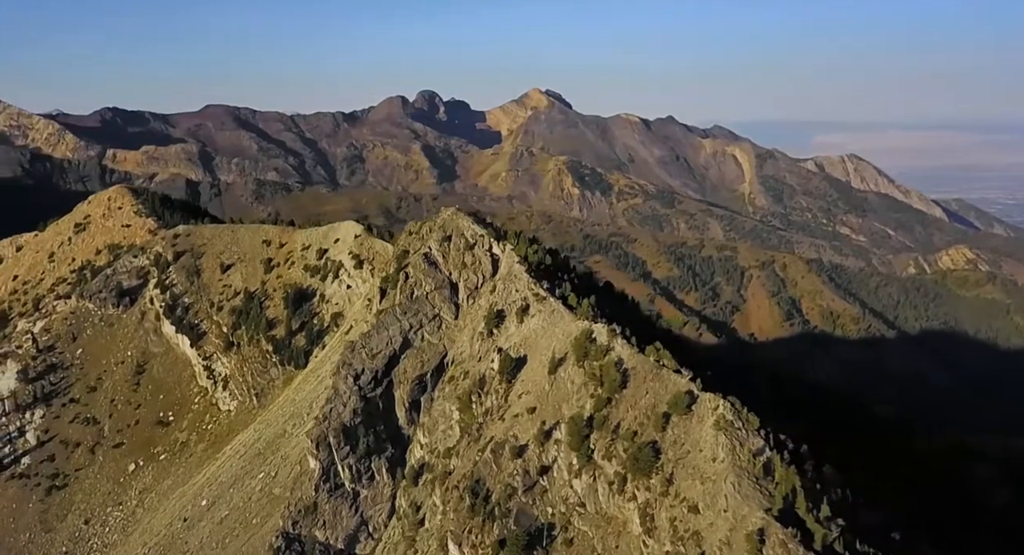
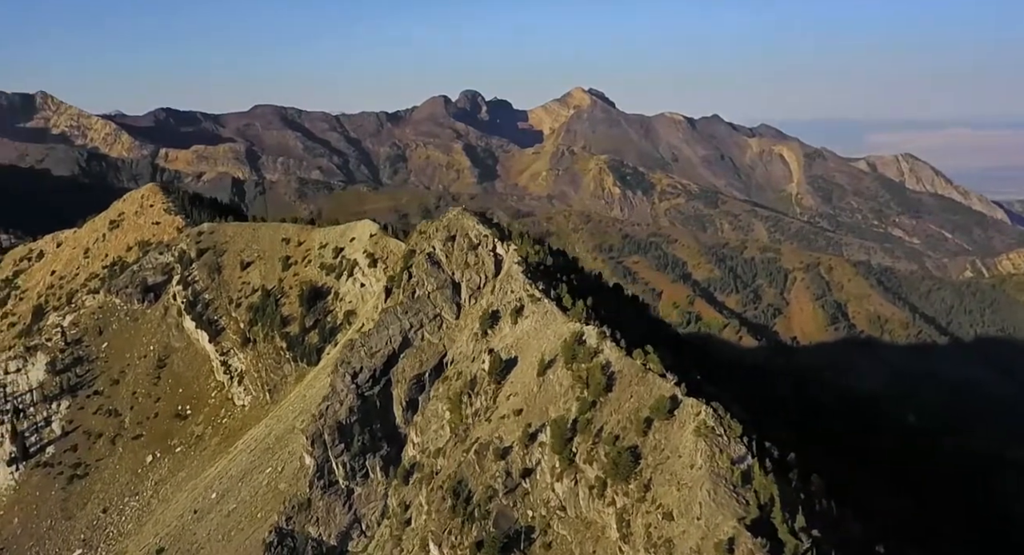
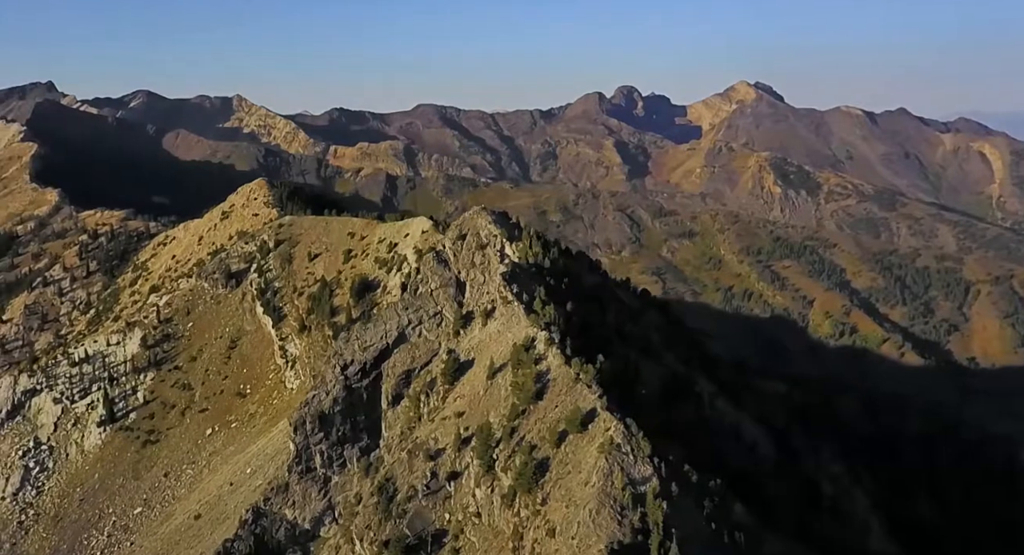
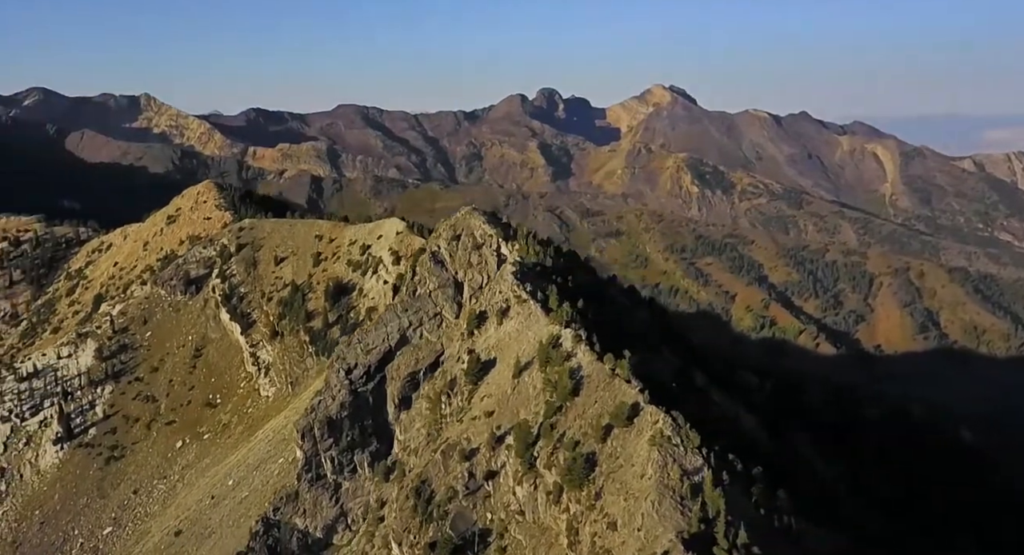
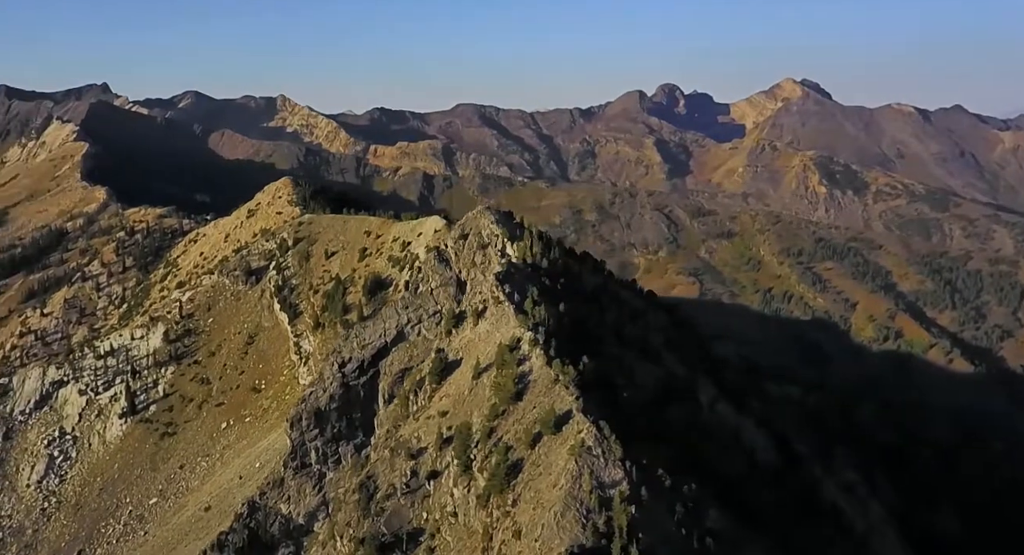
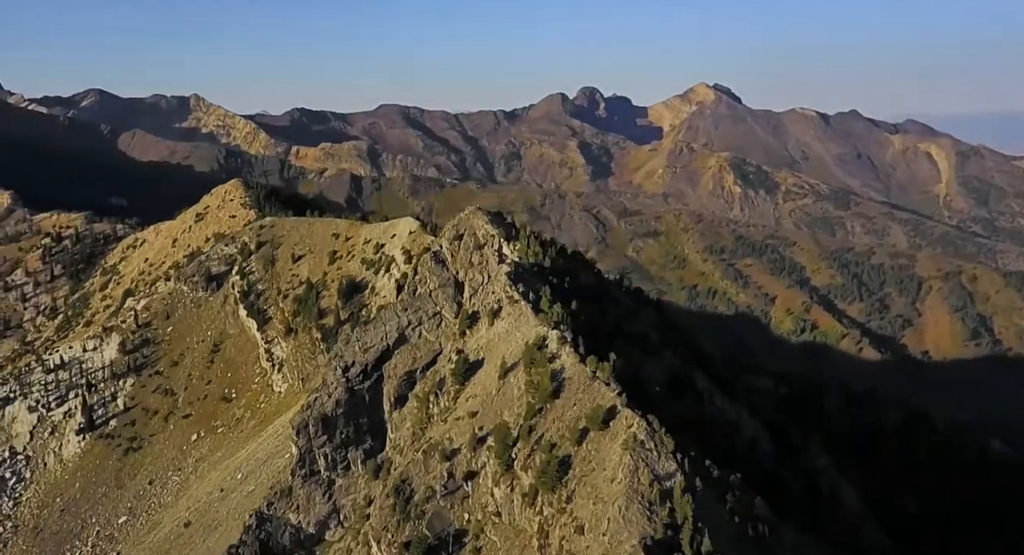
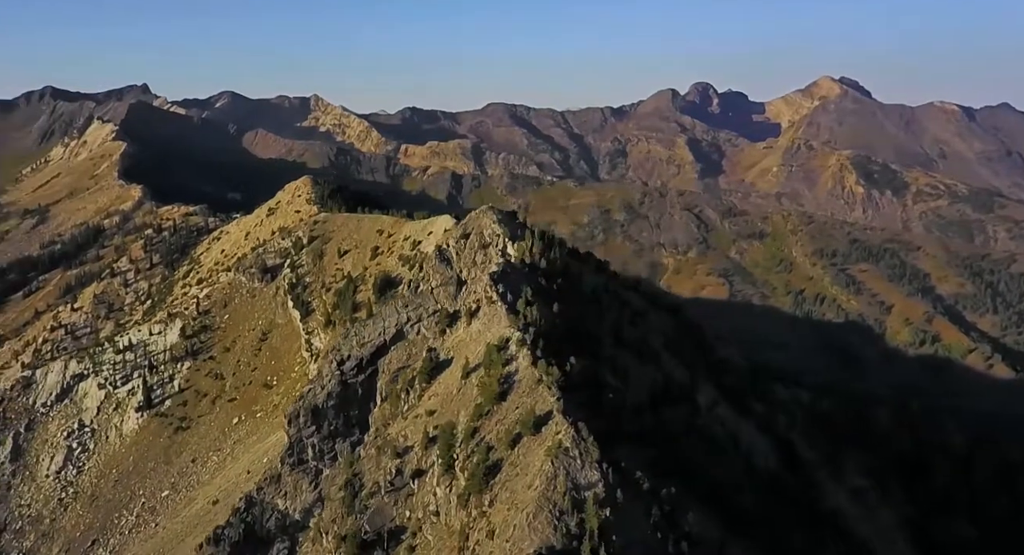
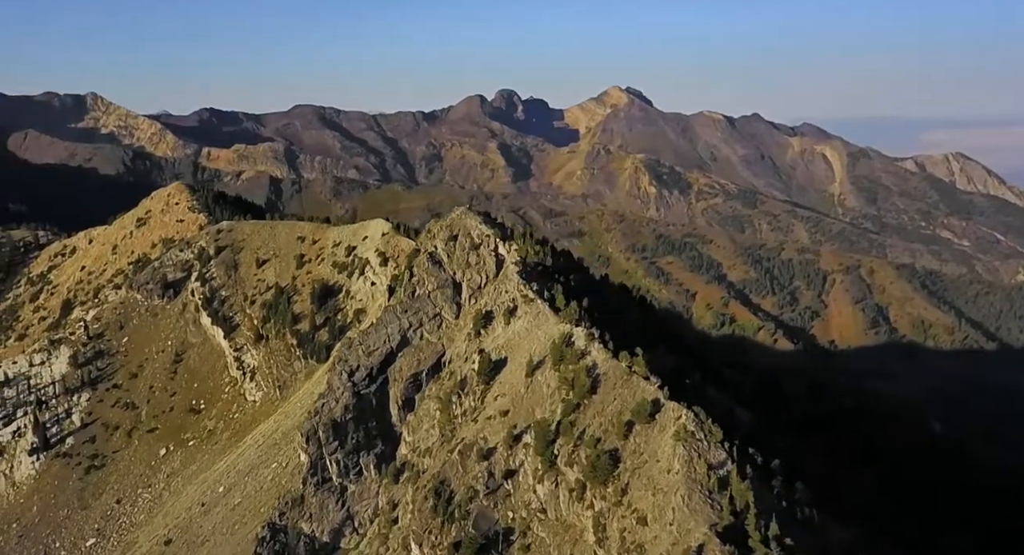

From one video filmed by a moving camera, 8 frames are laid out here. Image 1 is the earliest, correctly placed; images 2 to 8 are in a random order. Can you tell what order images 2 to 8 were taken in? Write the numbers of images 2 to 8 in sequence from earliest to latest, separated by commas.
2, 8, 4, 6, 3, 5, 7
